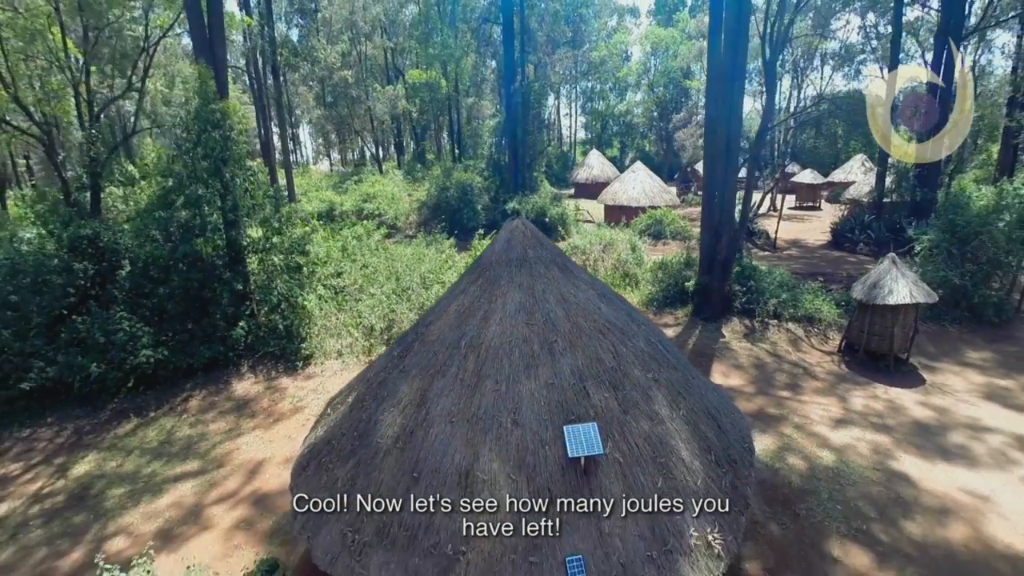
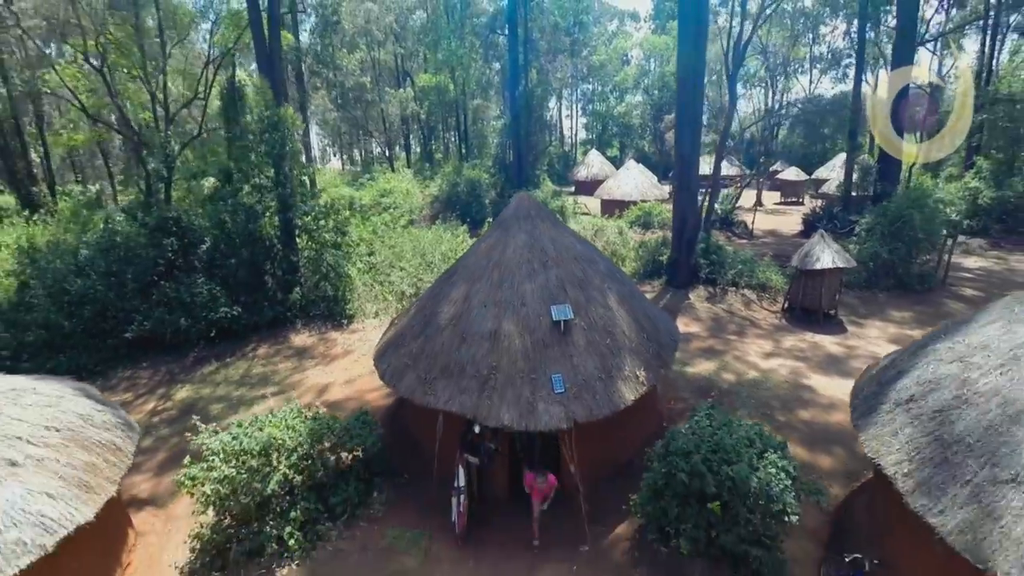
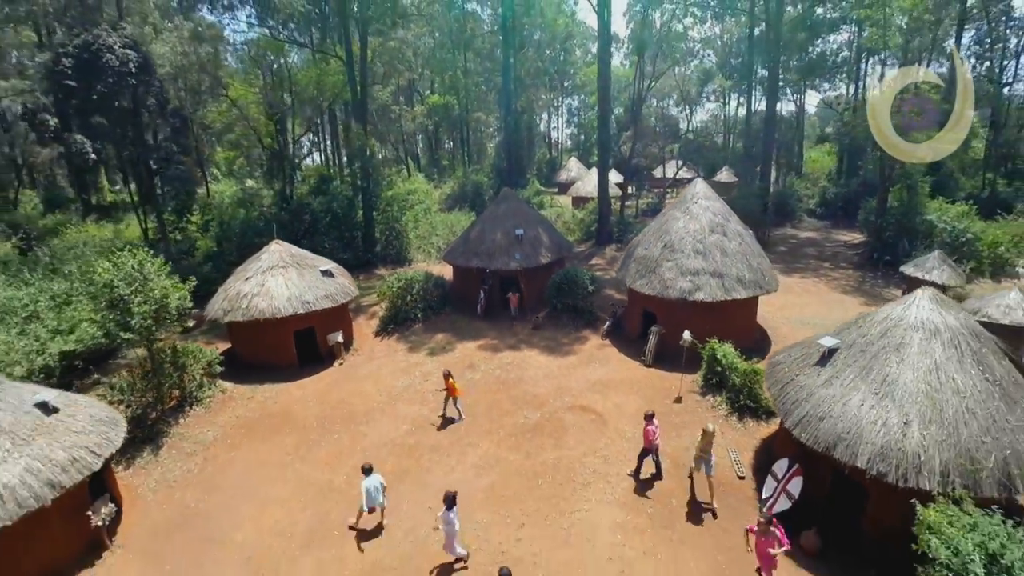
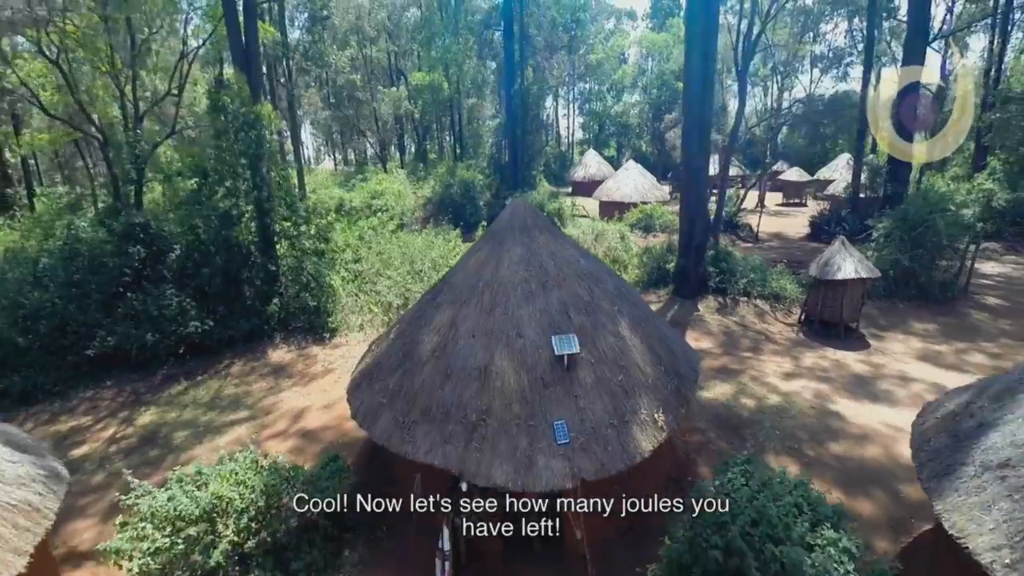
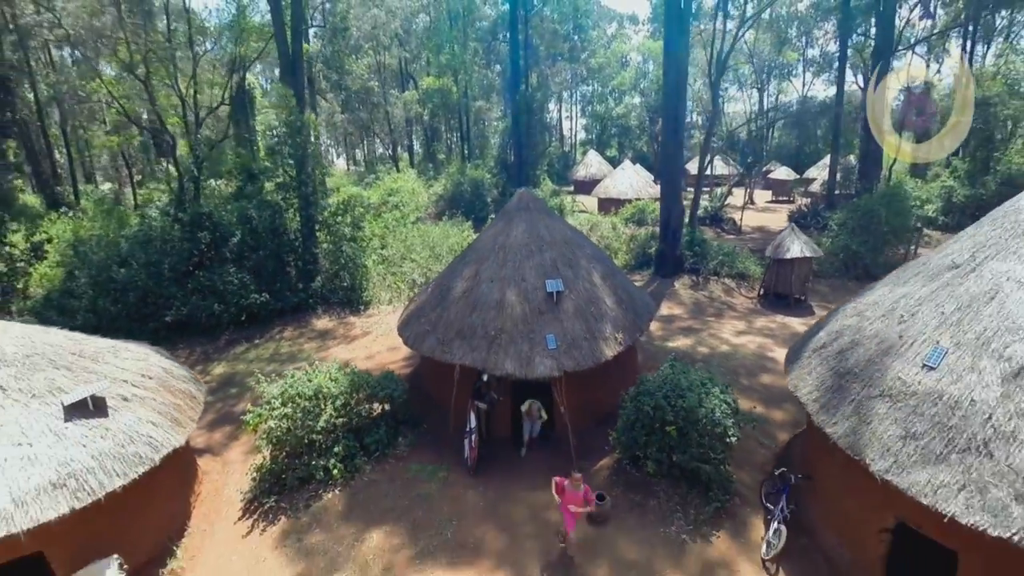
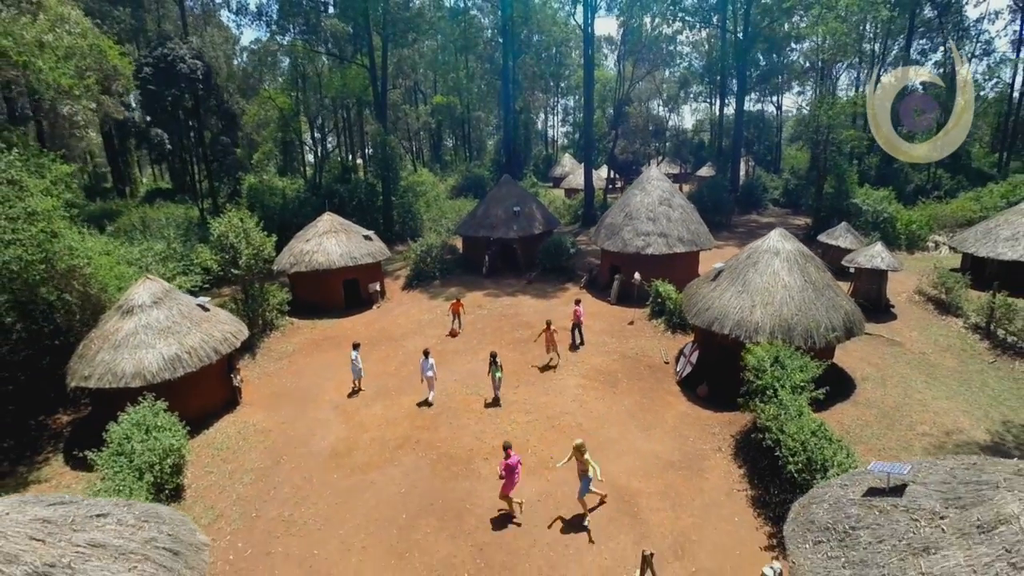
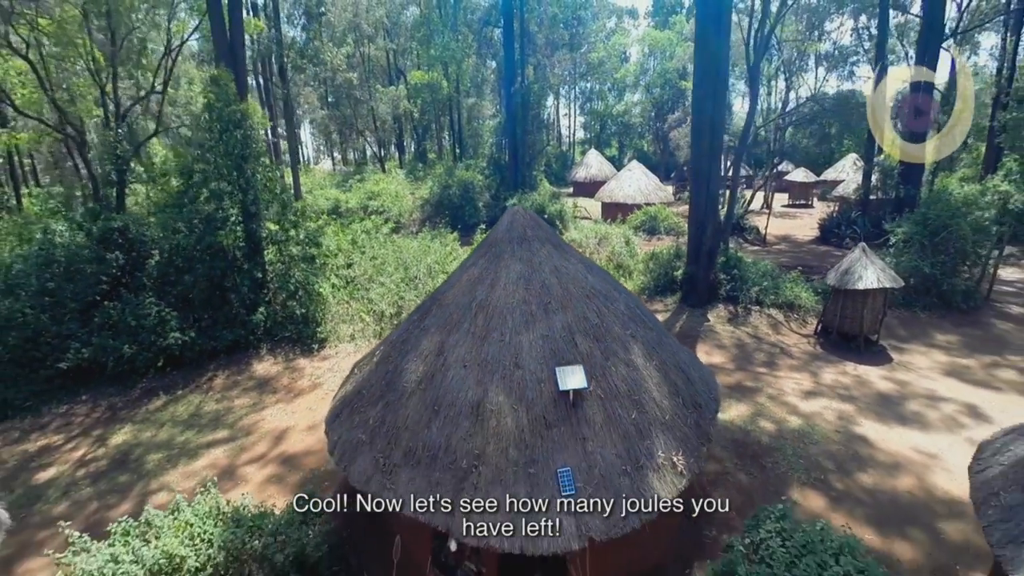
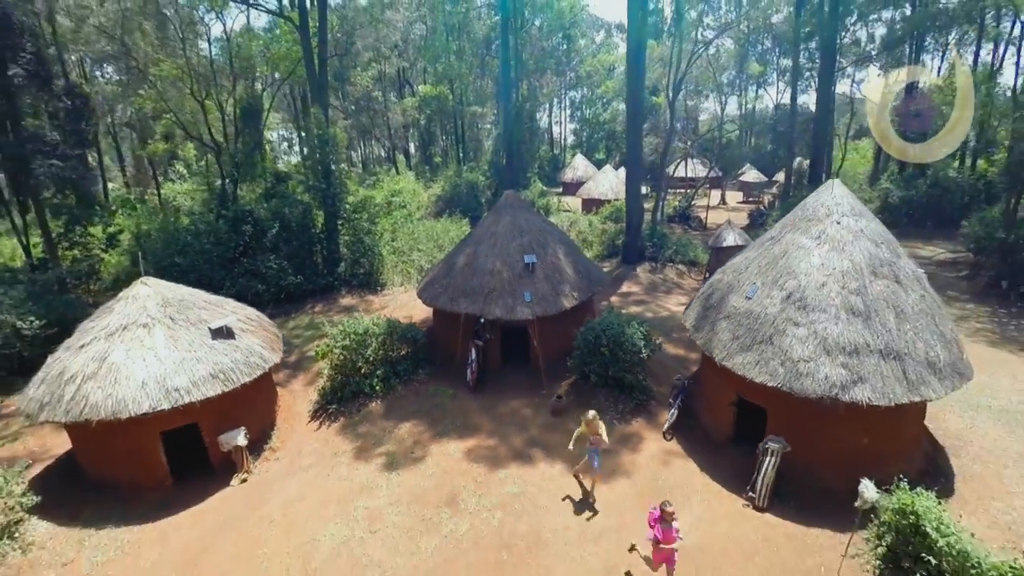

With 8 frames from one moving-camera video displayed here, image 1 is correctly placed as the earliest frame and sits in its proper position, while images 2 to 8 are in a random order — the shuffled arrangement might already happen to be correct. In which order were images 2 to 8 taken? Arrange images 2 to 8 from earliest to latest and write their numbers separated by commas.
7, 4, 2, 5, 8, 3, 6
